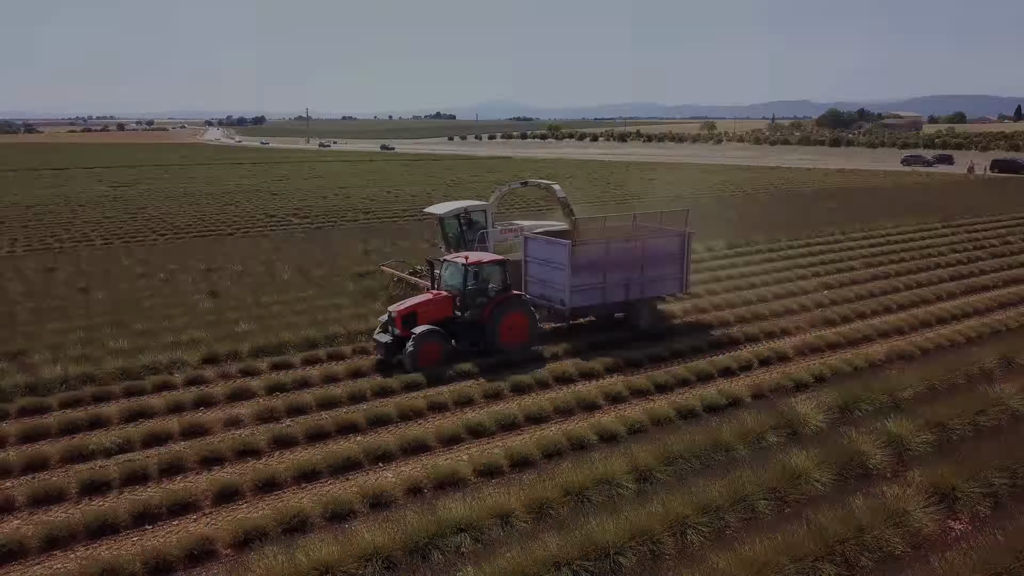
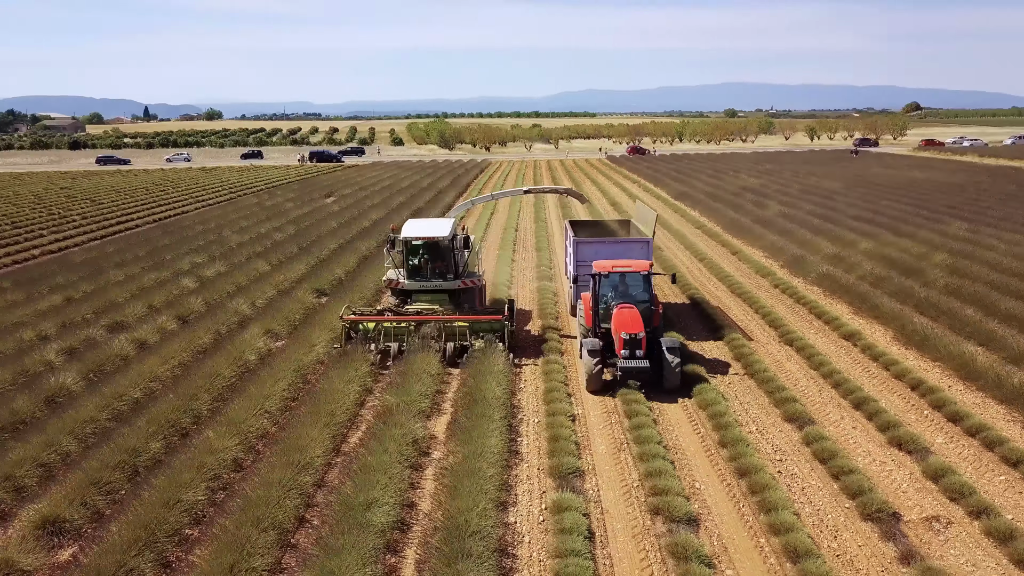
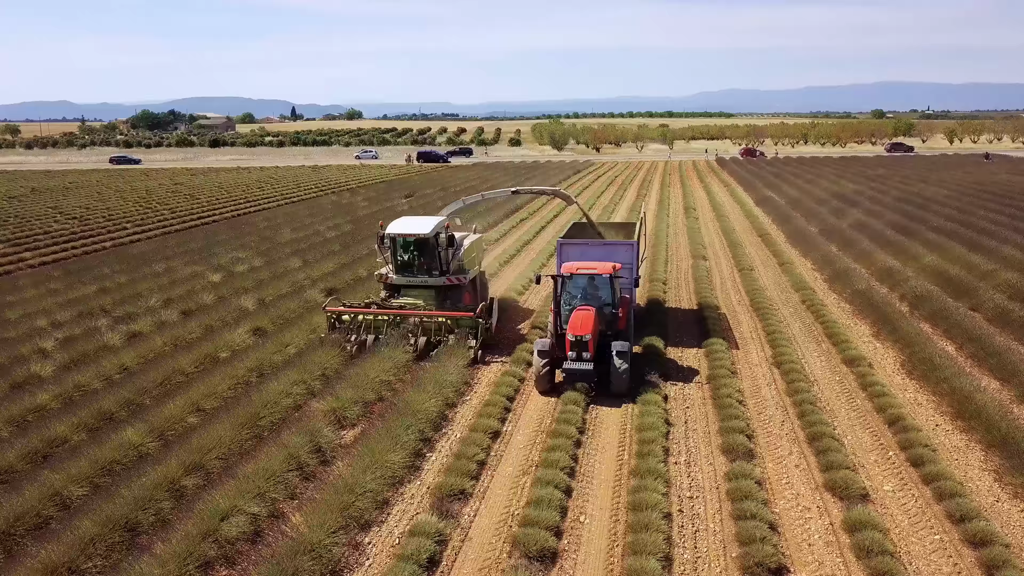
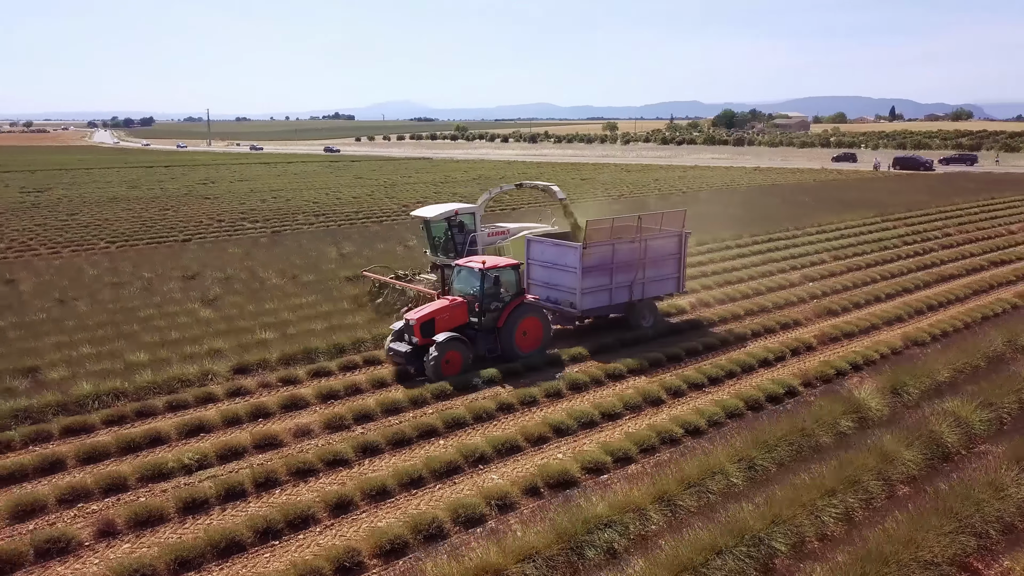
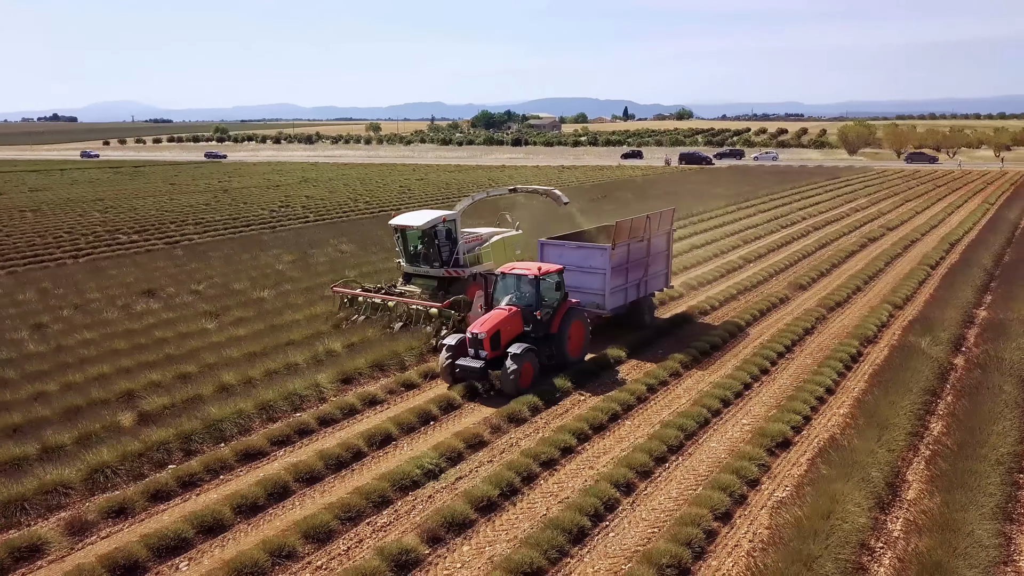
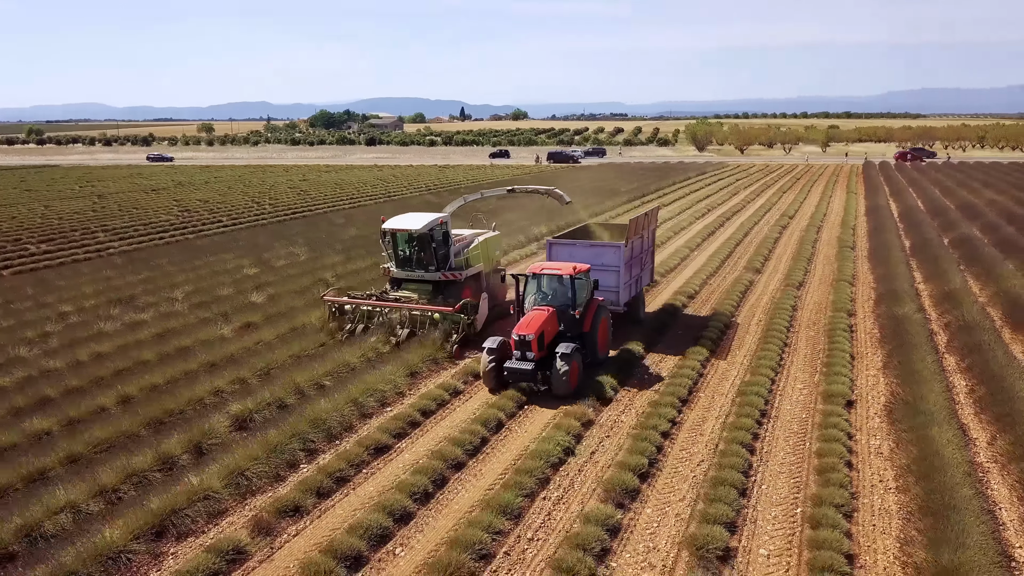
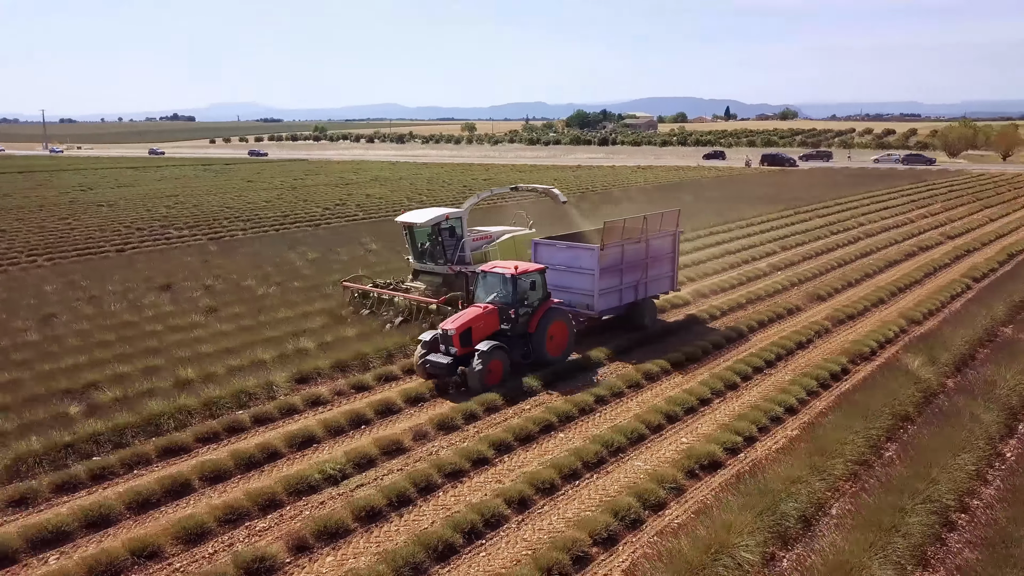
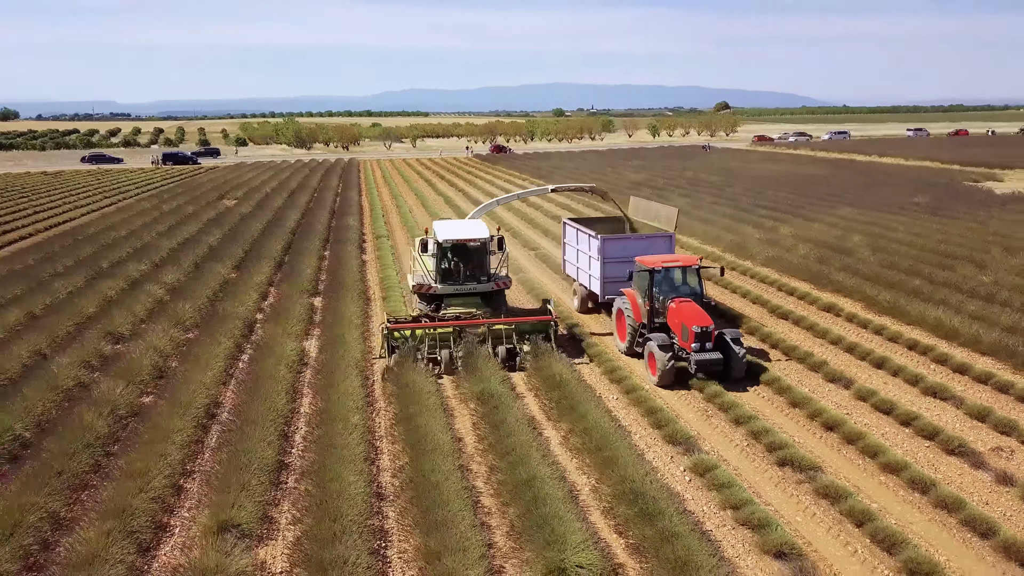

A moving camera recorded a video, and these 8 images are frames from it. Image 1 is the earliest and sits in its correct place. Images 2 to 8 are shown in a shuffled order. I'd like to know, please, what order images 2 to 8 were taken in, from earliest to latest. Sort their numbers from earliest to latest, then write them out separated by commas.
4, 7, 5, 6, 3, 2, 8
